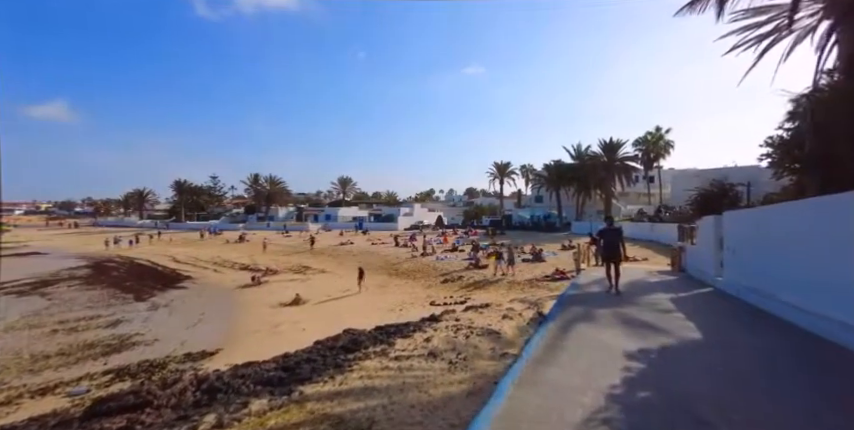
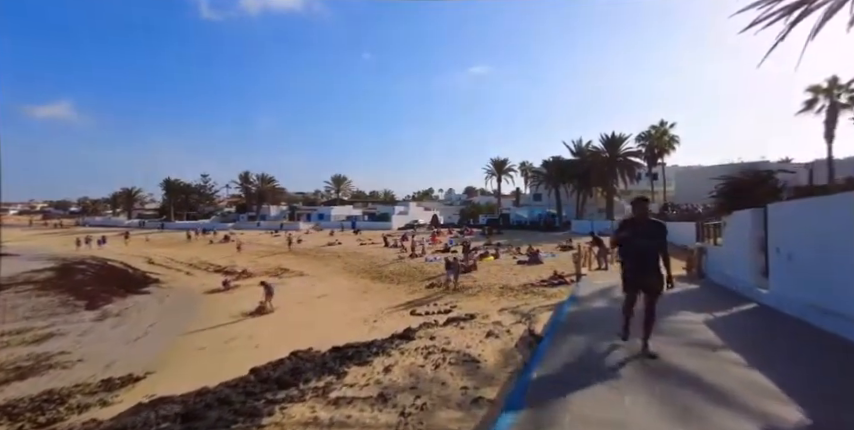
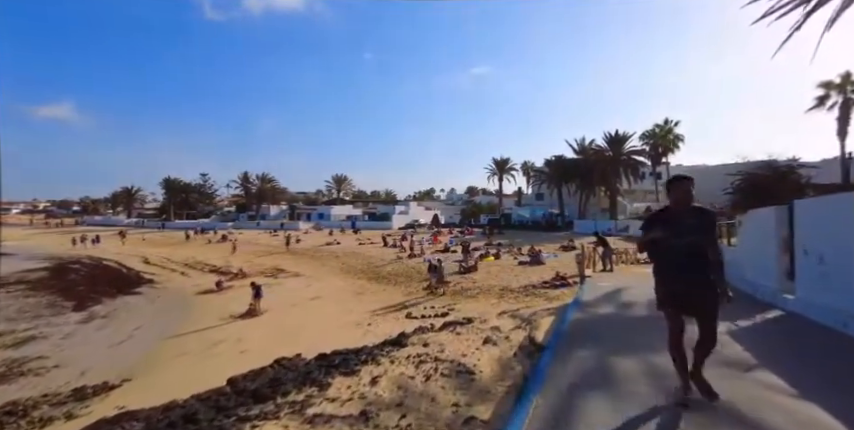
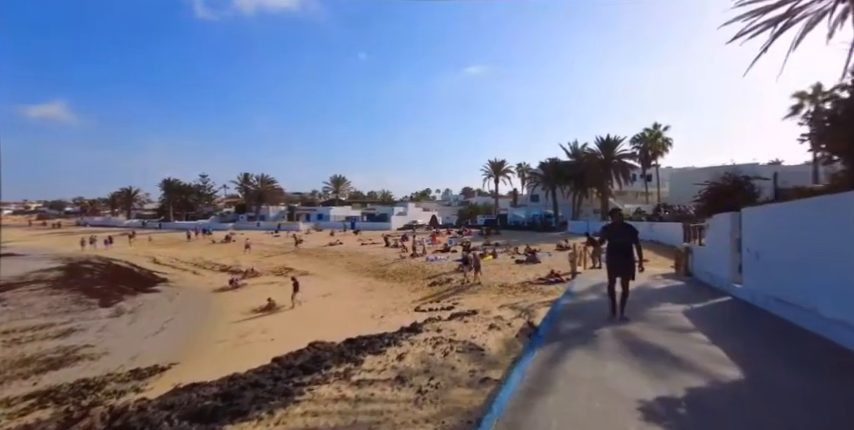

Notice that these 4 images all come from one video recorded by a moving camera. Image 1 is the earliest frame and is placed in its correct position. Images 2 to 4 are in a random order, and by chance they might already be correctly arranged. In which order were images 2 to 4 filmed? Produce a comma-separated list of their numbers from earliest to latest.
4, 2, 3
